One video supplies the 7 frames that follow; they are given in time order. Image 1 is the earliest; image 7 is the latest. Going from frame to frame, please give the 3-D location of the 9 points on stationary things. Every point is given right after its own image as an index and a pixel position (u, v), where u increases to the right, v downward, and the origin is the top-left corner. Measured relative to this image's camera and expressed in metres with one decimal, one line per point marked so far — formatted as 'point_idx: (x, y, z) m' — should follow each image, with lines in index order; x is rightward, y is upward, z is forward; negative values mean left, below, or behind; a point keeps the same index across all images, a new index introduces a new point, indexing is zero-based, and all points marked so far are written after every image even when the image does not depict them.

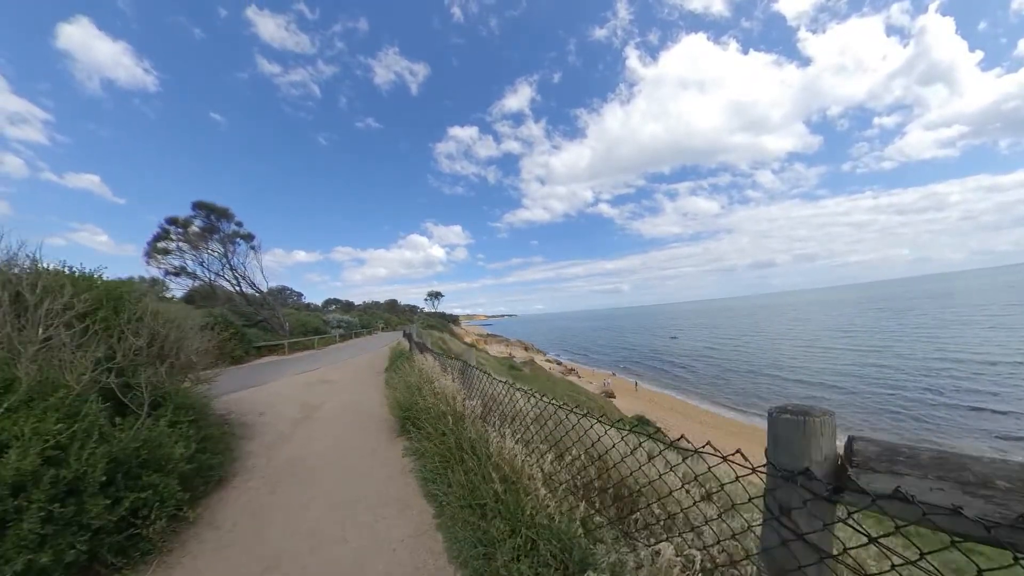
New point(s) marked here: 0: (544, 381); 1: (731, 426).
0: (+1.2, -3.5, +14.7) m
1: (+11.3, -7.1, +19.9) m
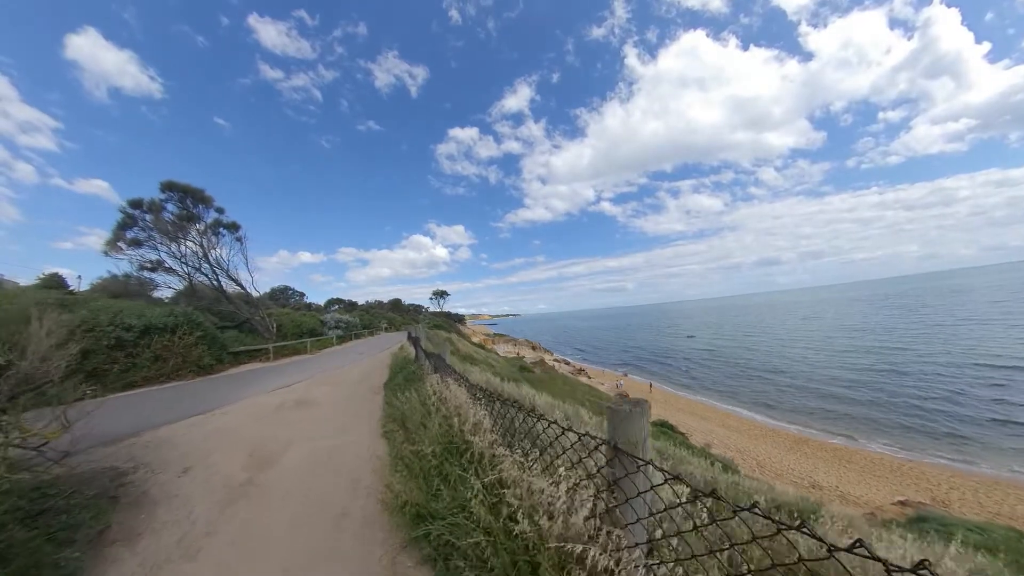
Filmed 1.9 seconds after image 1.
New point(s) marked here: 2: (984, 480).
0: (+1.7, -3.4, +13.7) m
1: (+11.8, -6.9, +18.9) m
2: (+17.9, -7.3, +14.6) m
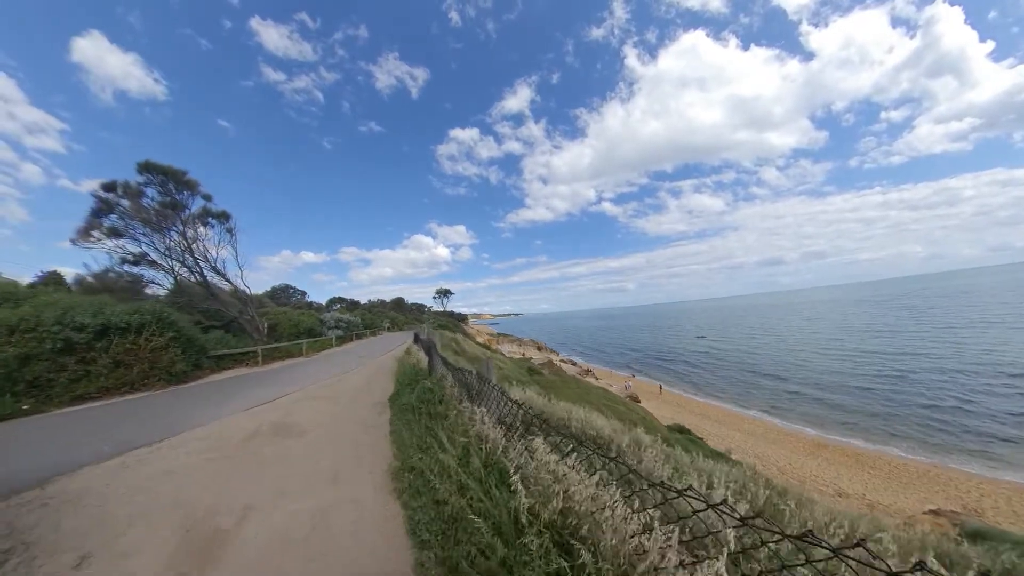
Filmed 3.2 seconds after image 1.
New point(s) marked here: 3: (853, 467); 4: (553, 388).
0: (+2.0, -3.3, +13.1) m
1: (+12.2, -6.8, +18.2) m
2: (+18.2, -7.3, +13.9) m
3: (+13.3, -6.9, +15.0) m
4: (+1.3, -3.1, +12.0) m
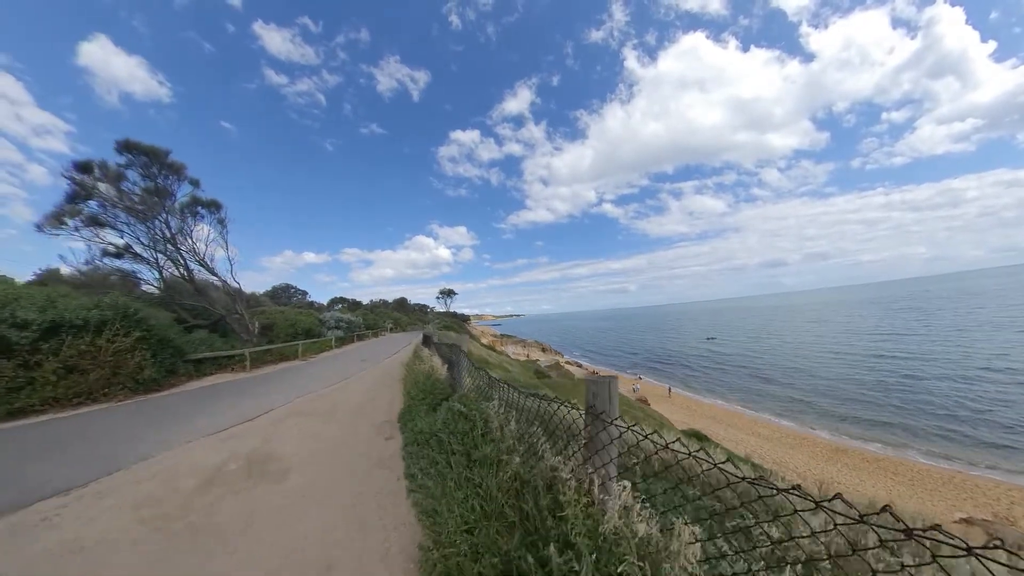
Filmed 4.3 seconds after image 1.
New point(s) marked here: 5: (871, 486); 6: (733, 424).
0: (+2.3, -3.3, +12.5) m
1: (+12.4, -6.8, +17.6) m
2: (+18.5, -7.2, +13.3) m
3: (+13.6, -6.9, +14.4) m
4: (+1.6, -3.1, +11.4) m
5: (+12.2, -6.8, +13.1) m
6: (+10.6, -6.6, +18.6) m
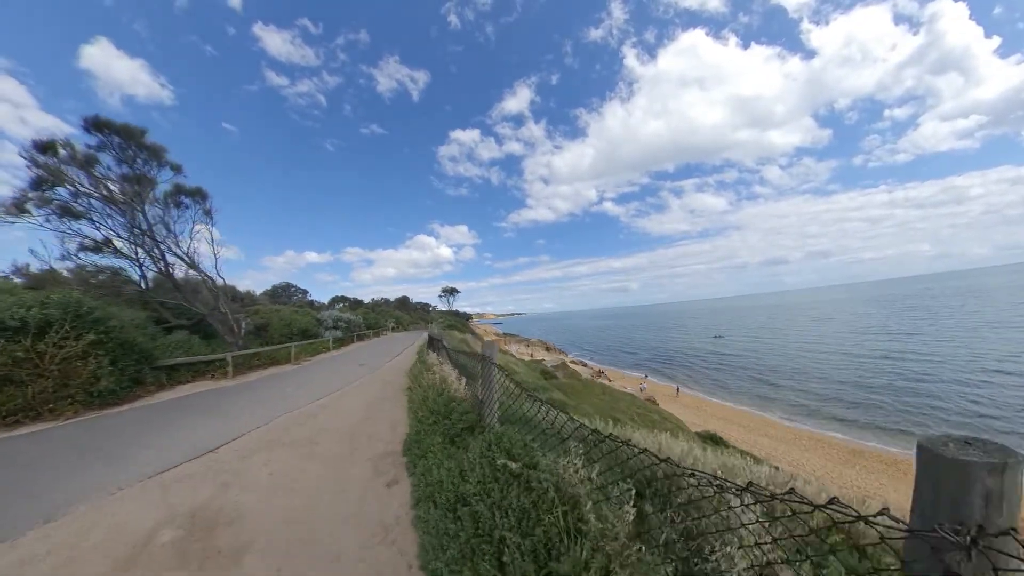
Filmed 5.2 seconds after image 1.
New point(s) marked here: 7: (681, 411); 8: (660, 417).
0: (+2.5, -3.2, +12.0) m
1: (+12.7, -6.7, +17.1) m
2: (+18.7, -7.1, +12.8) m
3: (+13.8, -6.8, +13.9) m
4: (+1.8, -3.0, +10.9) m
5: (+12.4, -6.6, +12.6) m
6: (+10.9, -6.5, +18.1) m
7: (+8.8, -6.3, +19.7) m
8: (+4.4, -3.8, +11.4) m
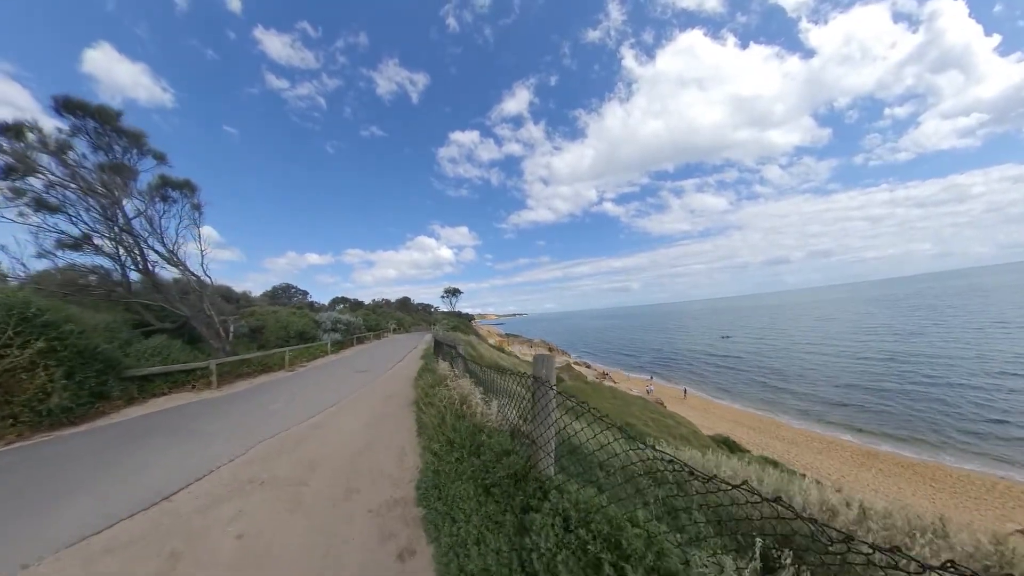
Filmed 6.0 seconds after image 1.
0: (+2.7, -3.2, +11.7) m
1: (+12.9, -6.7, +16.7) m
2: (+18.9, -7.0, +12.3) m
3: (+14.0, -6.7, +13.5) m
4: (+2.0, -3.0, +10.6) m
5: (+12.6, -6.6, +12.2) m
6: (+11.1, -6.5, +17.7) m
7: (+9.0, -6.3, +19.3) m
8: (+4.5, -3.8, +11.0) m
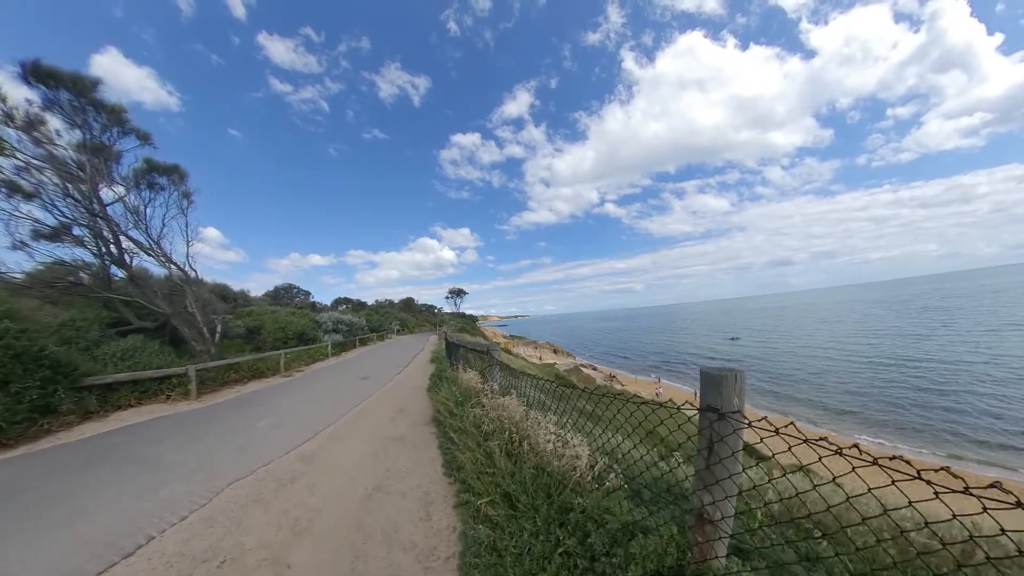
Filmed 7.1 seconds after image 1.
0: (+2.9, -3.2, +11.2) m
1: (+13.2, -6.7, +16.2) m
2: (+19.2, -7.0, +11.8) m
3: (+14.3, -6.7, +12.9) m
4: (+2.2, -3.0, +10.1) m
5: (+12.9, -6.6, +11.6) m
6: (+11.4, -6.5, +17.1) m
7: (+9.3, -6.3, +18.8) m
8: (+4.8, -3.8, +10.5) m
